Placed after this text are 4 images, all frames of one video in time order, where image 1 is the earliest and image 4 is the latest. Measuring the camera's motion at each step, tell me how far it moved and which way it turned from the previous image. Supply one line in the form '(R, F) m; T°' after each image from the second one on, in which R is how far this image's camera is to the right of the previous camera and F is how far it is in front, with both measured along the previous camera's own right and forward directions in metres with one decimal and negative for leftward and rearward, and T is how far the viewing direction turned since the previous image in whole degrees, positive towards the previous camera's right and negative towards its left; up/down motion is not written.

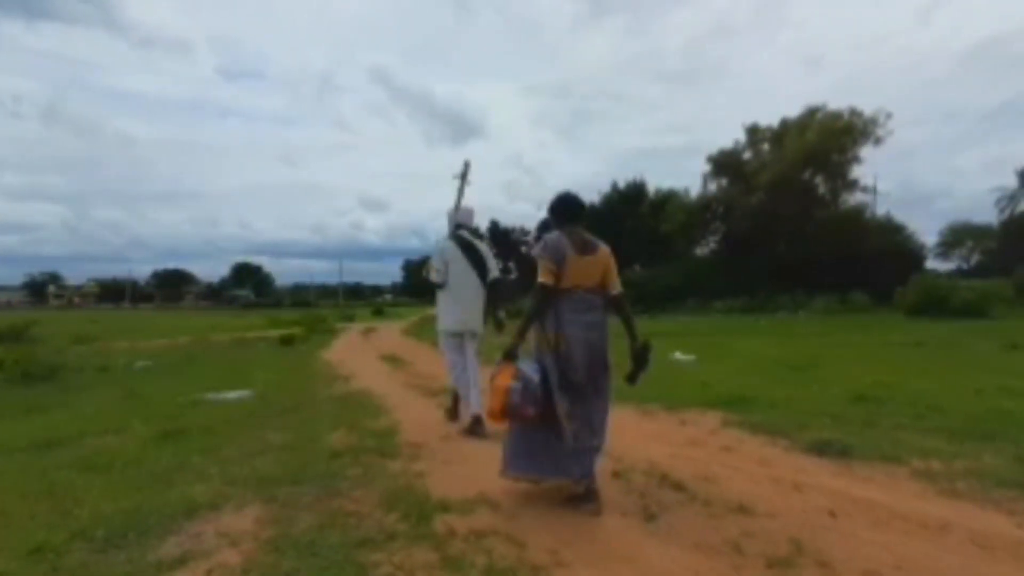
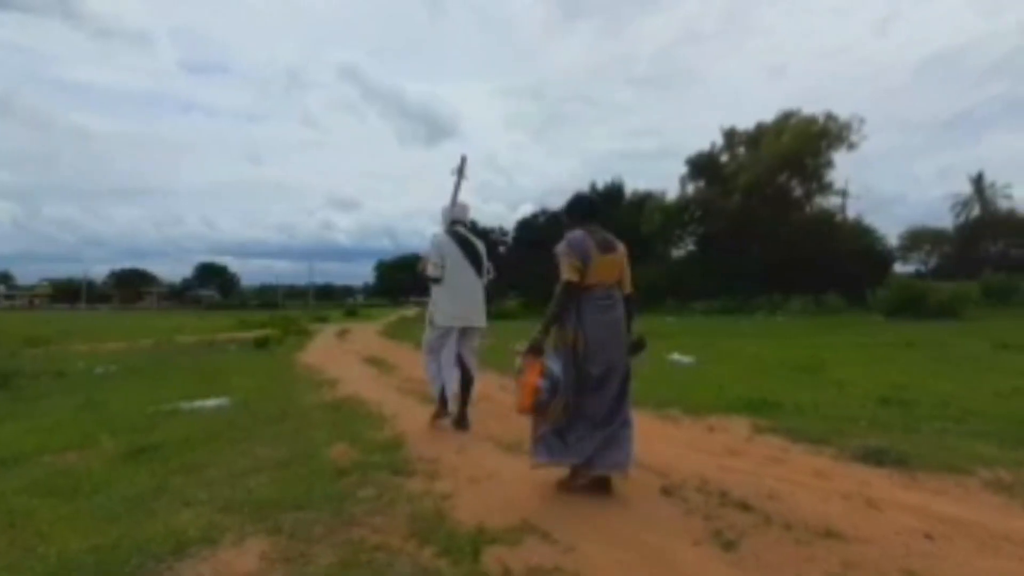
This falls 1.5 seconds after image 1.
(-0.6, +1.4) m; +2°
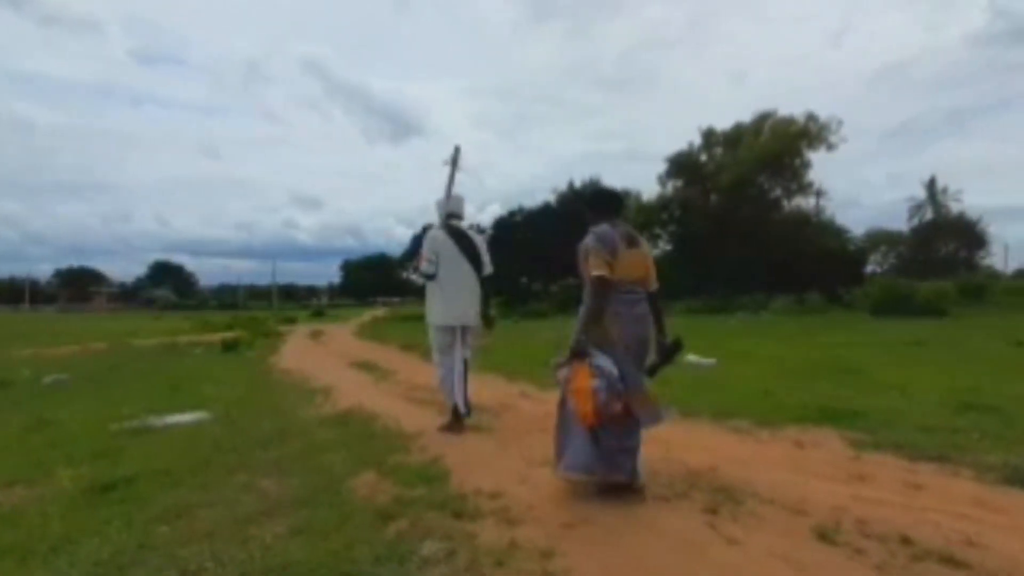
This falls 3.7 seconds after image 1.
(-0.8, +2.4) m; +2°
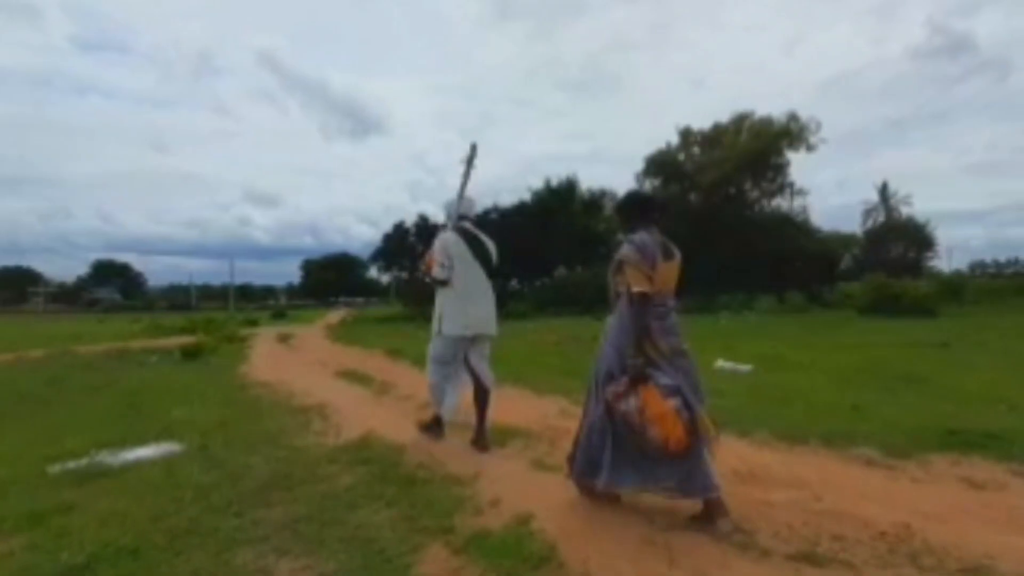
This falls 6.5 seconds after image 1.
(-0.9, +2.8) m; +2°
